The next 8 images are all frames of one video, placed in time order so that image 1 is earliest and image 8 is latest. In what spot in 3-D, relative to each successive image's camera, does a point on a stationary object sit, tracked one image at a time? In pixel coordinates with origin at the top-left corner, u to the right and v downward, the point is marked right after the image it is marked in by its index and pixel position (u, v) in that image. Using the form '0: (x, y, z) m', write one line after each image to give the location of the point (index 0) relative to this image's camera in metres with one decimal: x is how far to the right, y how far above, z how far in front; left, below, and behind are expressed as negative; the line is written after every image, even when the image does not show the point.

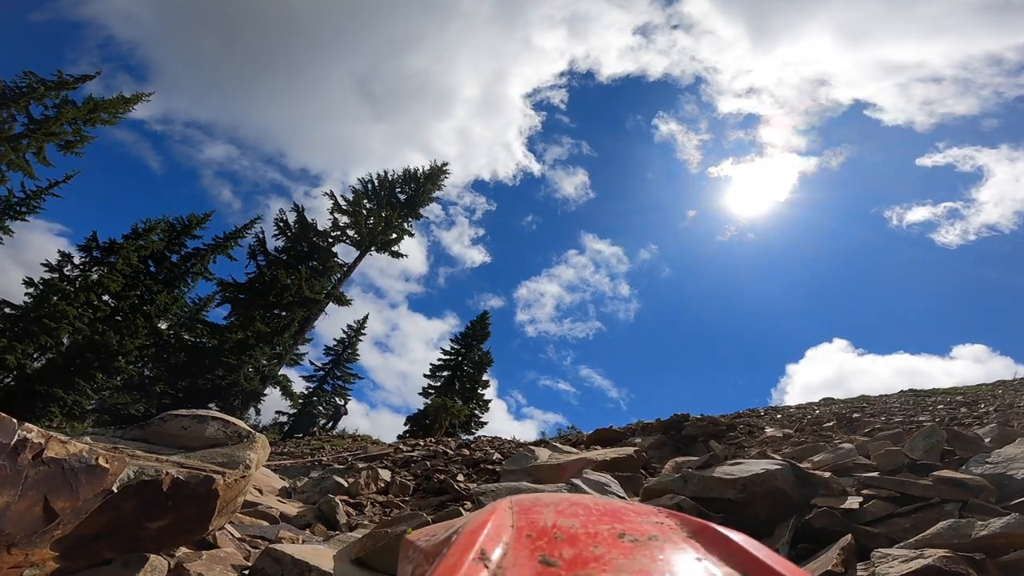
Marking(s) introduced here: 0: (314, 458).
0: (-5.6, -4.8, +15.1) m
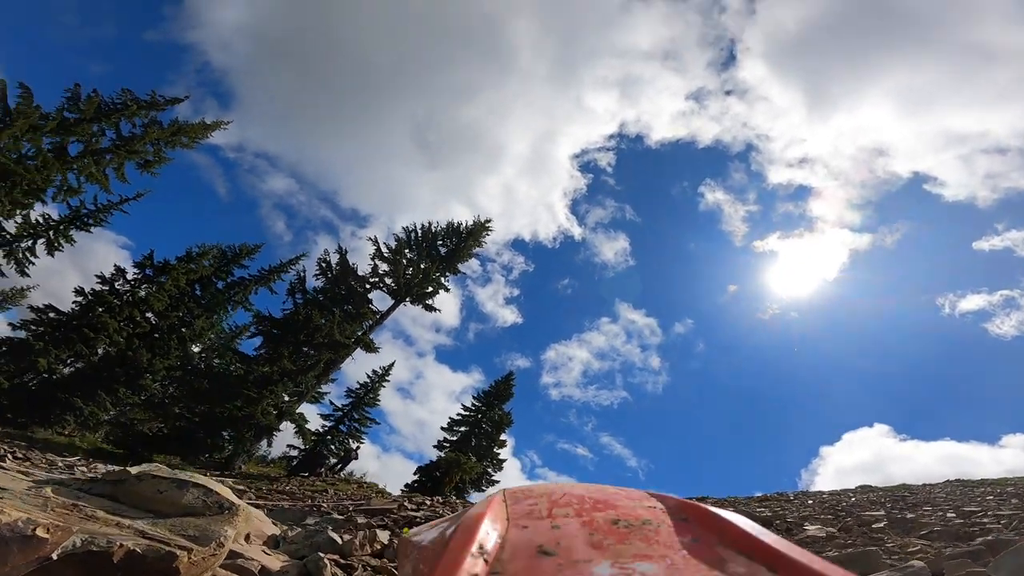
0: (-5.4, -5.9, +14.6) m
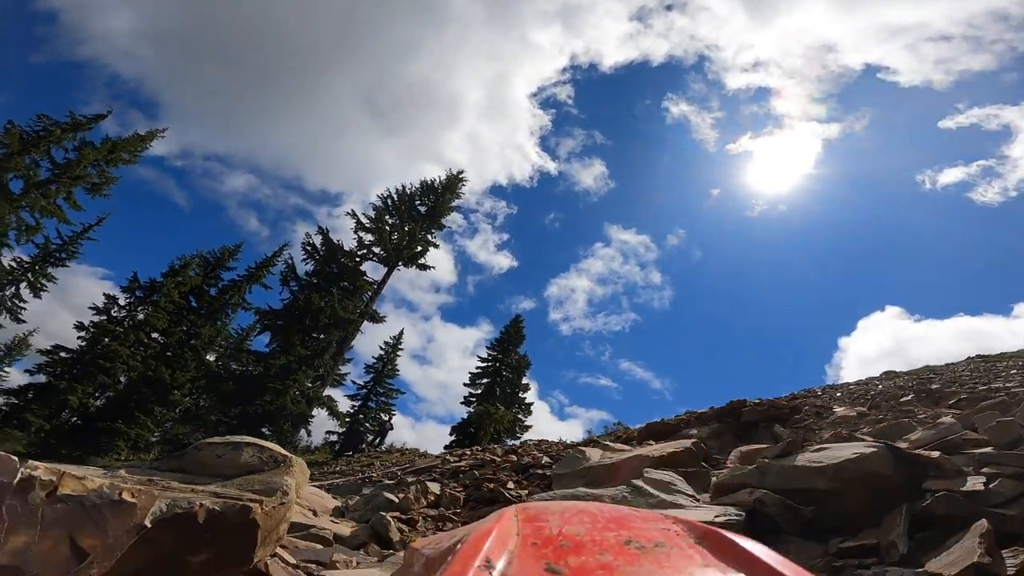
0: (-4.2, -5.3, +15.1) m
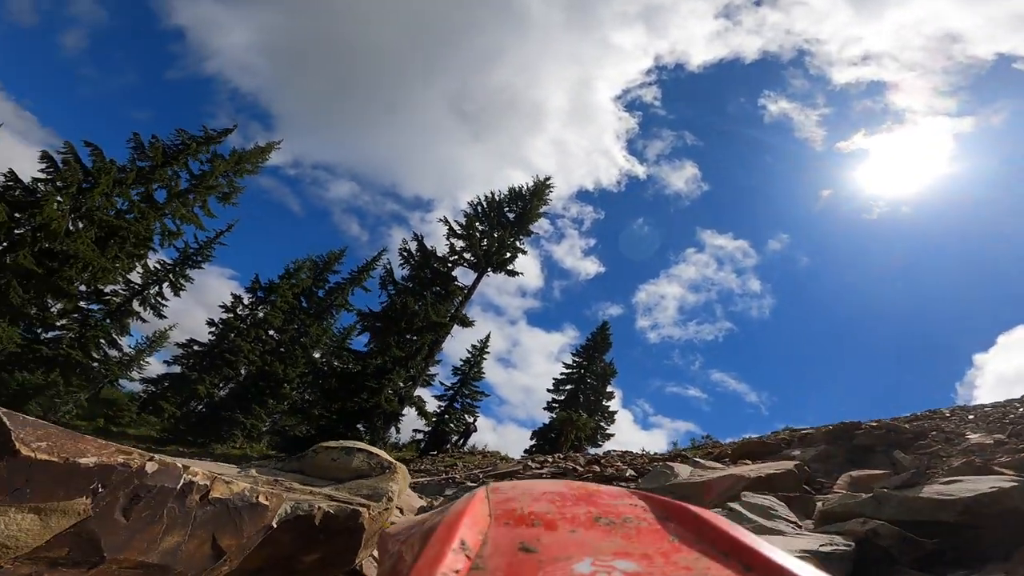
0: (-1.8, -5.4, +15.5) m
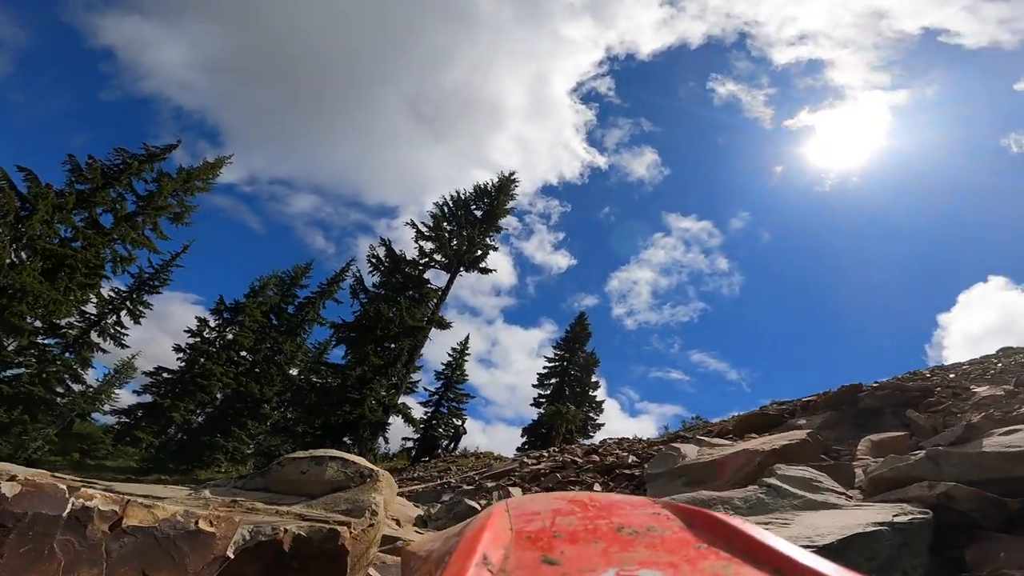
0: (-2.0, -5.5, +15.0) m
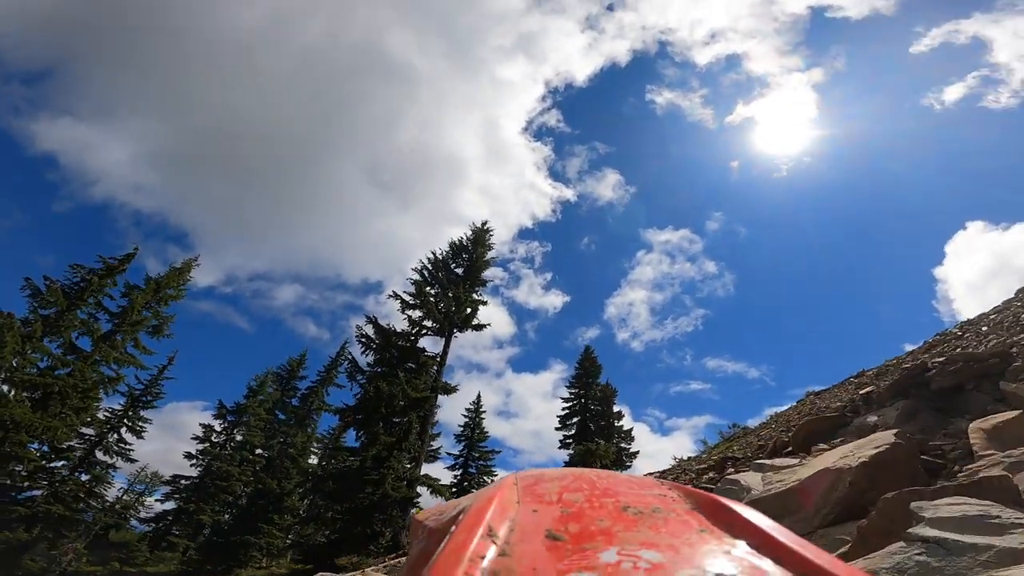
0: (-0.8, -7.0, +13.4) m
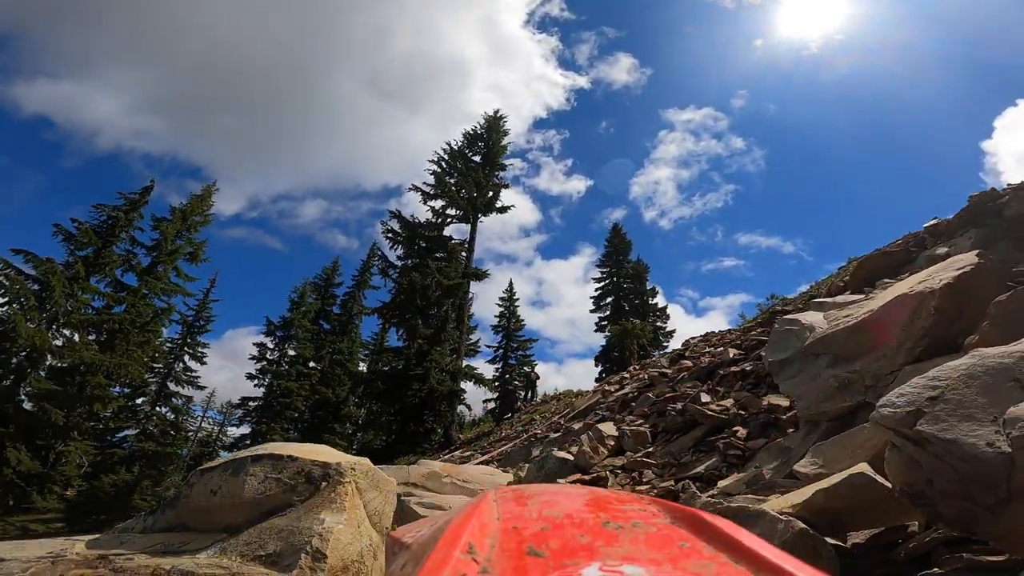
0: (+0.4, -3.9, +14.1) m
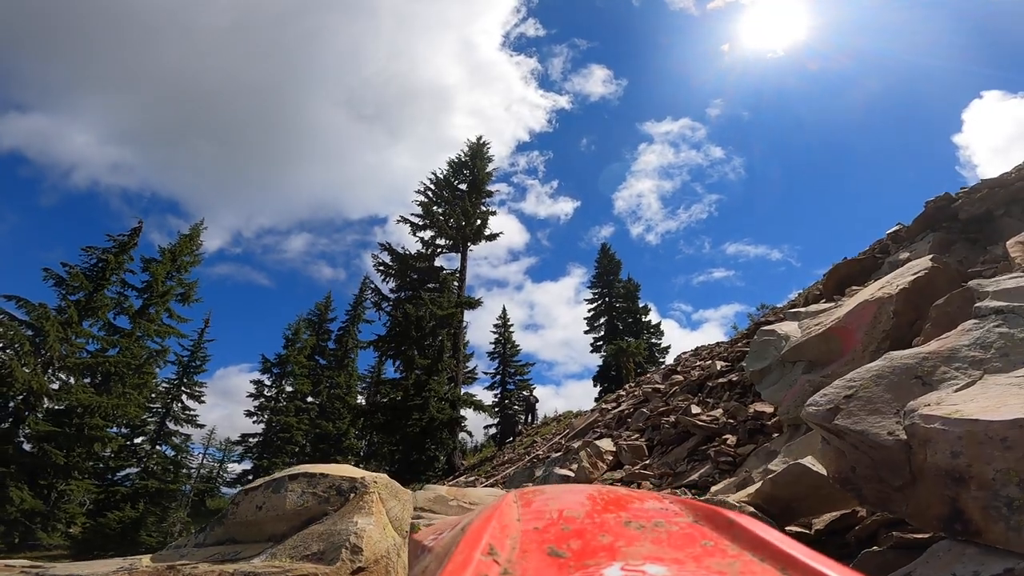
0: (+0.5, -4.5, +14.2) m
